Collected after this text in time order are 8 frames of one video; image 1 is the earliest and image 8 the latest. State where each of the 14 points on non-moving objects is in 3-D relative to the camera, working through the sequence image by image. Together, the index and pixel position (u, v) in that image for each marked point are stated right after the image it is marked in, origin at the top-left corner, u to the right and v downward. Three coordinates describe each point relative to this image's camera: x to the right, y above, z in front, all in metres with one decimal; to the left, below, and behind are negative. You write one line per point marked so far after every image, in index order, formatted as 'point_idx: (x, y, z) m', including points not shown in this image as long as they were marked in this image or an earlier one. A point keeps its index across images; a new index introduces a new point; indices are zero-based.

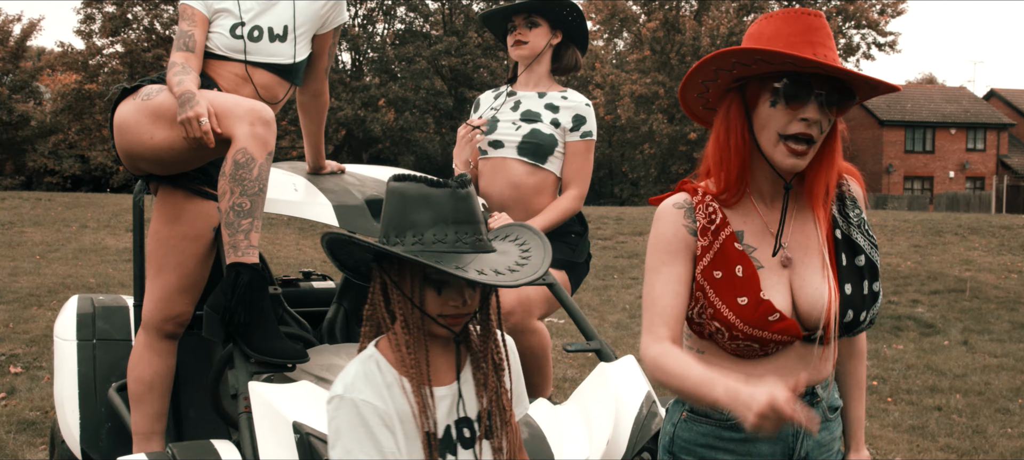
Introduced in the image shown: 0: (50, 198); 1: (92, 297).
0: (-5.5, +0.4, +9.5) m
1: (-1.8, -0.3, +3.4) m
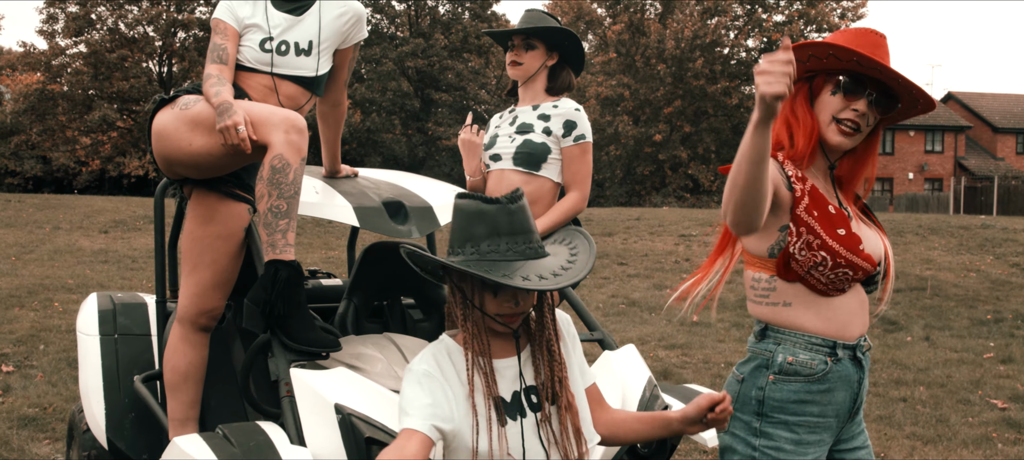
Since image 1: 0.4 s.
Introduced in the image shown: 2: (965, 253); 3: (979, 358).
0: (-5.8, +0.4, +9.3) m
1: (-1.7, -0.3, +3.5) m
2: (+6.0, -0.3, +10.6) m
3: (+3.8, -1.1, +6.5) m
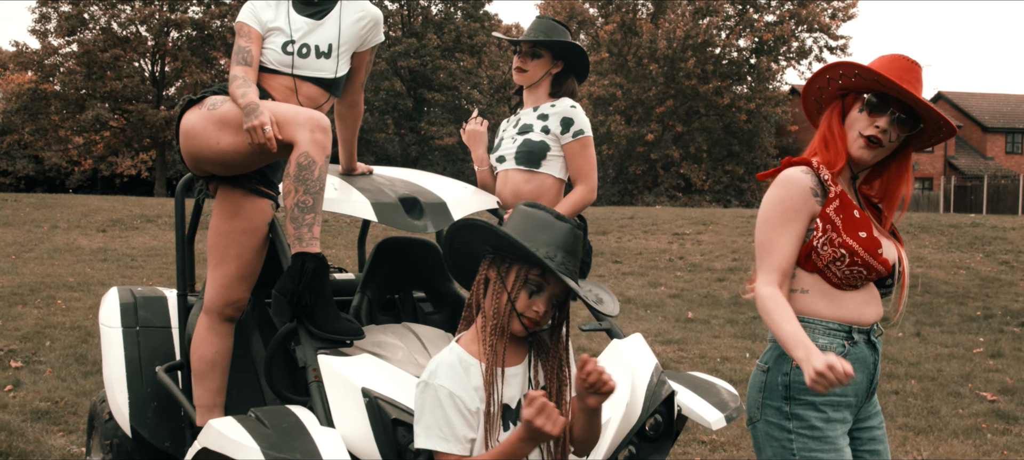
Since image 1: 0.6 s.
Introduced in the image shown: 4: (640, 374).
0: (-5.8, +0.4, +9.3) m
1: (-1.7, -0.3, +3.5) m
2: (+5.9, -0.2, +10.7) m
3: (+3.8, -1.0, +6.7) m
4: (+0.5, -0.6, +2.8) m
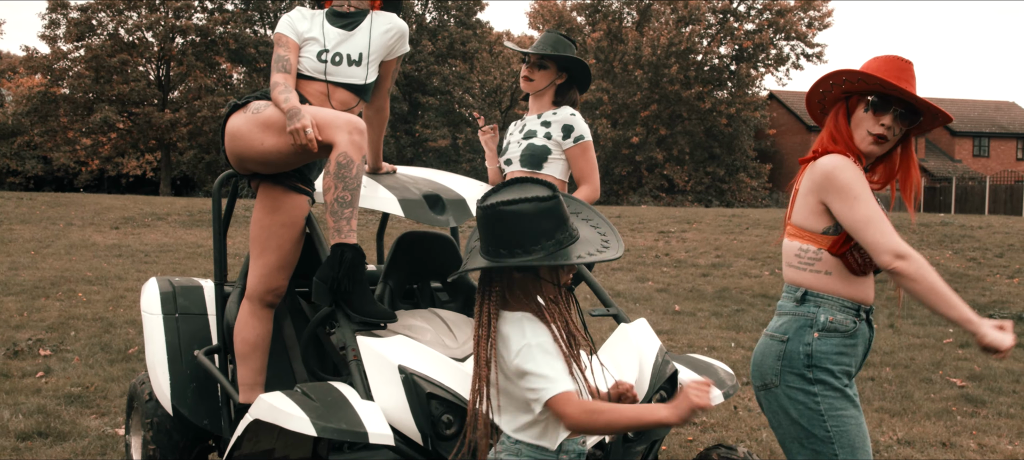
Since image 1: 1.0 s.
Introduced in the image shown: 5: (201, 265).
0: (-5.9, +0.4, +9.7) m
1: (-1.7, -0.2, +3.9) m
2: (+5.8, -0.3, +11.2) m
3: (+3.8, -1.0, +7.1) m
4: (+0.6, -0.5, +3.3) m
5: (-3.2, -0.3, +8.2) m
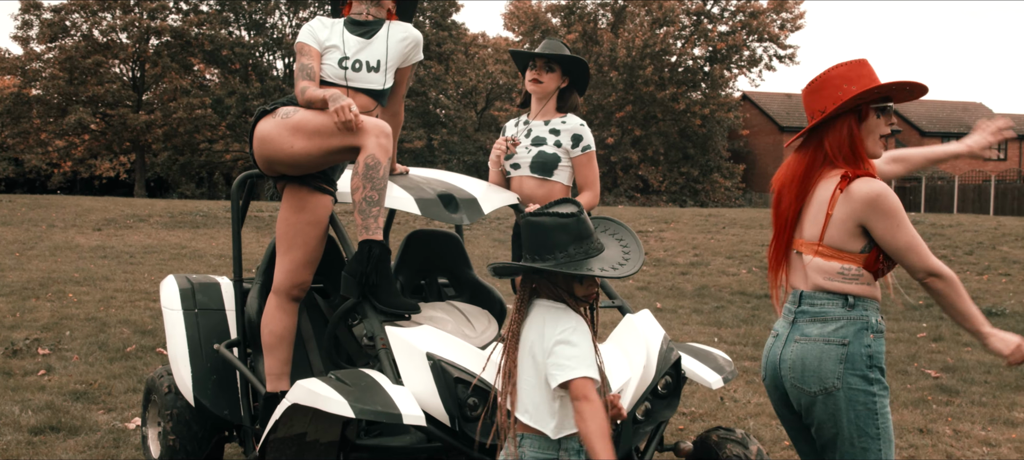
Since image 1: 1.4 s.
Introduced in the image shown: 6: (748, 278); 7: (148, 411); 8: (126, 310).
0: (-6.1, +0.4, +9.6) m
1: (-1.6, -0.2, +4.0) m
2: (+5.5, -0.2, +11.6) m
3: (+3.7, -1.0, +7.5) m
4: (+0.6, -0.5, +3.5) m
5: (-3.3, -0.4, +8.2) m
6: (+2.7, -0.6, +9.5) m
7: (-1.9, -1.0, +4.1) m
8: (-3.3, -0.7, +6.8) m
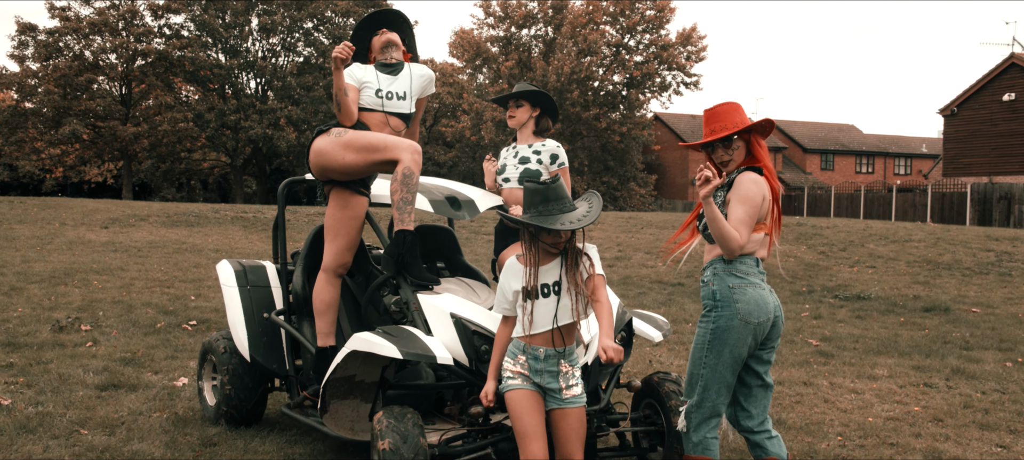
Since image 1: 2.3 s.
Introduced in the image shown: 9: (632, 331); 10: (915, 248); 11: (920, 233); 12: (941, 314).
0: (-6.5, +0.4, +10.5) m
1: (-1.8, -0.2, +5.2) m
2: (+4.9, -0.3, +13.2) m
3: (+3.3, -1.0, +8.9) m
4: (+0.5, -0.4, +4.7) m
5: (-3.7, -0.3, +9.2) m
6: (+2.3, -0.6, +10.9) m
7: (-2.0, -0.9, +5.2) m
8: (-3.6, -0.6, +7.8) m
9: (+0.7, -0.6, +4.8) m
10: (+6.5, -0.3, +12.5) m
11: (+7.3, -0.1, +13.8) m
12: (+4.9, -1.0, +8.9) m
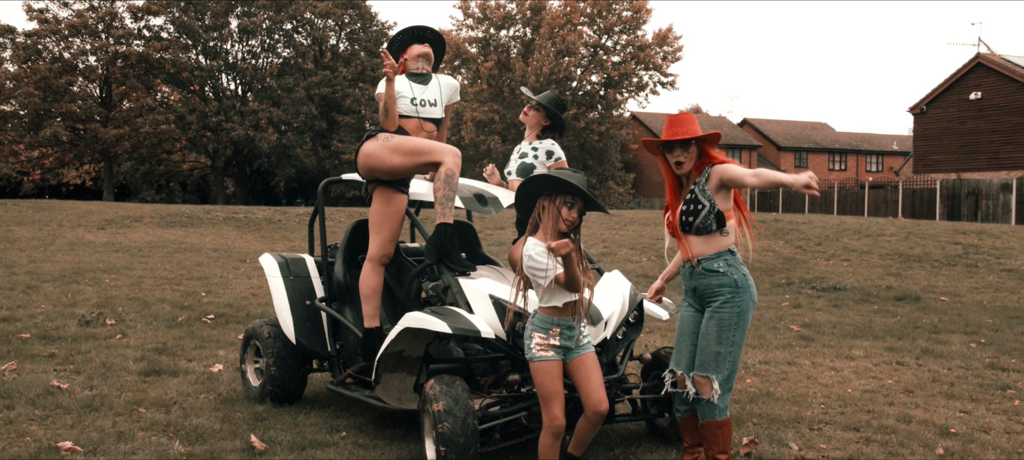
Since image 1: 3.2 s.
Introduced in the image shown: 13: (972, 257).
0: (-6.7, +0.4, +10.6) m
1: (-1.6, -0.1, +5.6) m
2: (+4.6, -0.2, +14.0) m
3: (+3.3, -0.9, +9.6) m
4: (+0.7, -0.4, +5.3) m
5: (-3.8, -0.3, +9.5) m
6: (+2.0, -0.5, +11.5) m
7: (-1.9, -0.8, +5.6) m
8: (-3.6, -0.6, +8.1) m
9: (+0.9, -0.5, +5.3) m
10: (+6.2, -0.2, +13.4) m
11: (+6.9, +0.1, +14.8) m
12: (+4.8, -0.9, +9.7) m
13: (+6.9, -0.4, +12.0) m
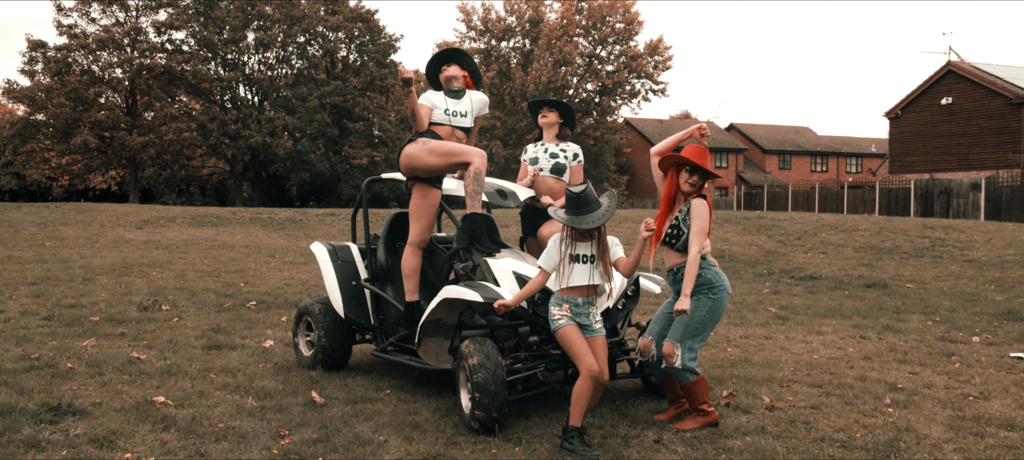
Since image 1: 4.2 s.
0: (-6.6, +0.3, +11.4) m
1: (-1.5, 0.0, +6.4) m
2: (+4.6, -0.1, +14.9) m
3: (+3.4, -0.8, +10.5) m
4: (+0.8, -0.3, +6.1) m
5: (-3.7, -0.3, +10.3) m
6: (+2.1, -0.4, +12.4) m
7: (-1.7, -0.8, +6.4) m
8: (-3.5, -0.6, +8.9) m
9: (+1.0, -0.4, +6.2) m
10: (+6.2, -0.1, +14.3) m
11: (+7.0, +0.1, +15.7) m
12: (+4.9, -0.8, +10.5) m
13: (+7.0, -0.3, +12.9) m
